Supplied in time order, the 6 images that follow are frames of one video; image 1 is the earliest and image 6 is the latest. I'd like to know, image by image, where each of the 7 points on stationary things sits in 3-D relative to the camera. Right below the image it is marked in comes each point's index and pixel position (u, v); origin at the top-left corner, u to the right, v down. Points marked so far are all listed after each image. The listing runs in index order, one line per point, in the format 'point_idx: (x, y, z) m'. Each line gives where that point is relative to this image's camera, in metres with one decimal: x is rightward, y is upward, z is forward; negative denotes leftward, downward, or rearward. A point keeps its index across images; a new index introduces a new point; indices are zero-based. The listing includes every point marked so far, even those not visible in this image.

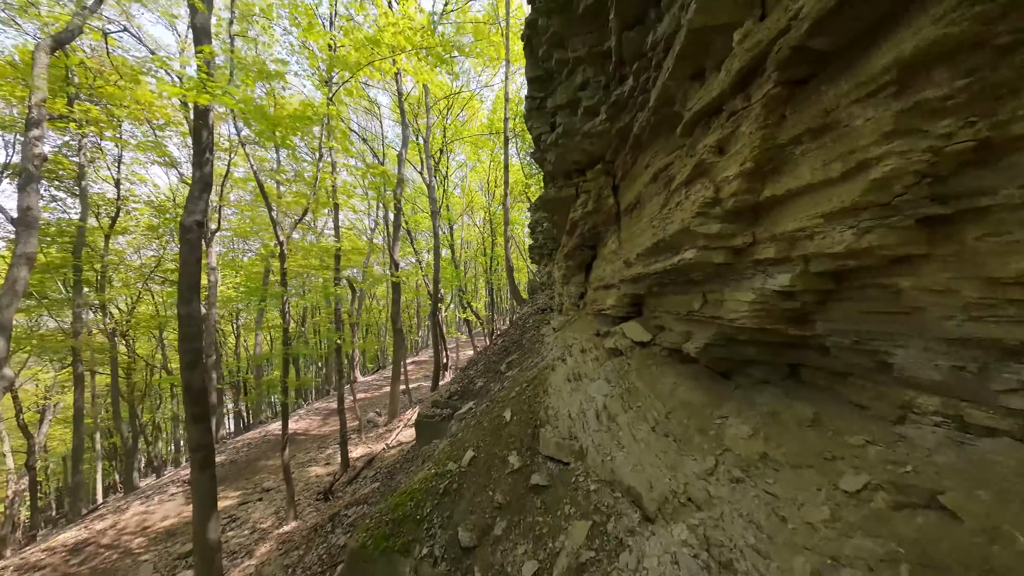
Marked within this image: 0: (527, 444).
0: (+0.2, -2.3, +4.4) m
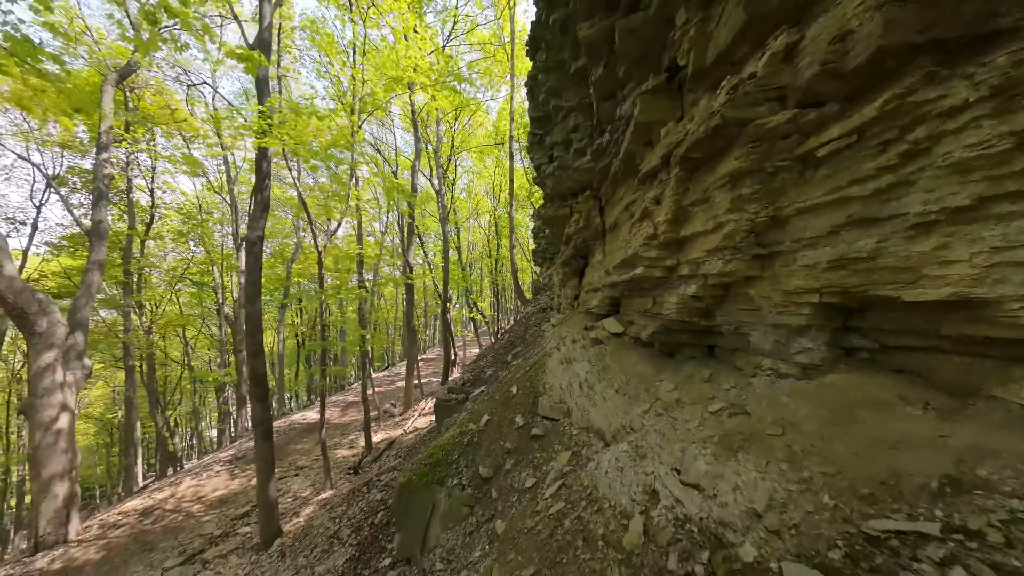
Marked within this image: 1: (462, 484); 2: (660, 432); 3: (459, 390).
0: (+0.3, -2.4, +5.8) m
1: (-0.9, -3.5, +5.4) m
2: (+1.7, -1.7, +3.5) m
3: (-1.8, -3.5, +10.4) m
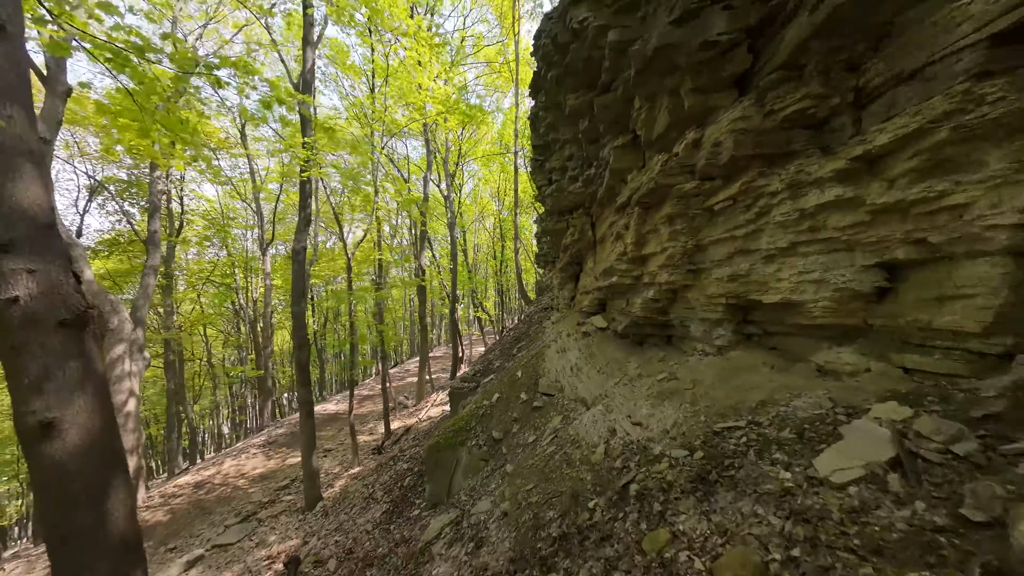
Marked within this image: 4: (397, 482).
0: (+0.5, -2.4, +7.3) m
1: (-0.8, -3.6, +6.9) m
2: (+1.8, -1.8, +5.0) m
3: (-1.6, -3.6, +11.9) m
4: (-3.5, -5.9, +9.1) m
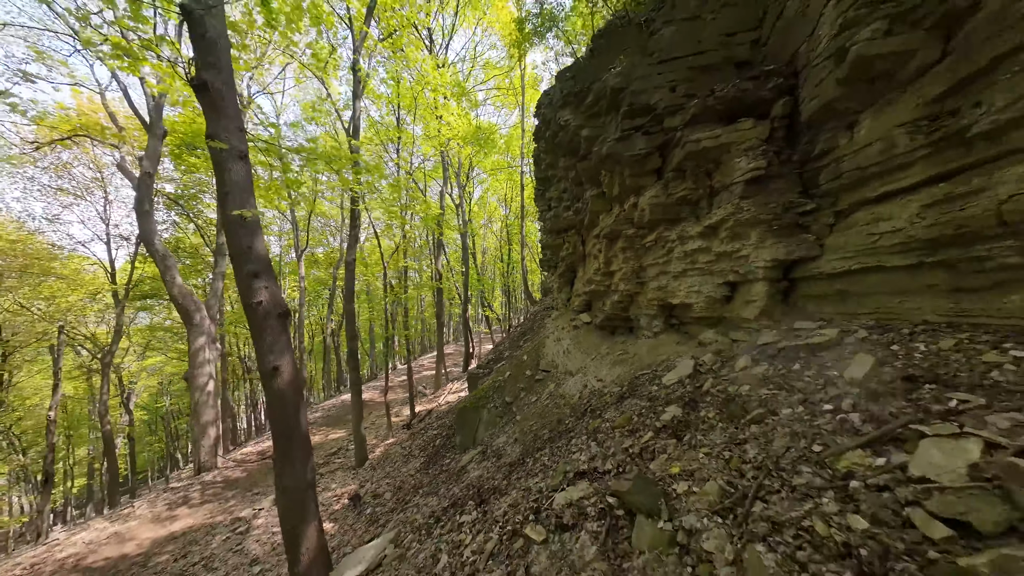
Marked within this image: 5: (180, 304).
0: (+0.7, -2.6, +9.8) m
1: (-0.5, -3.7, +9.4) m
2: (+2.0, -1.9, +7.5) m
3: (-1.3, -3.8, +14.4) m
4: (-3.2, -6.0, +11.7) m
5: (-15.8, -0.7, +14.2) m
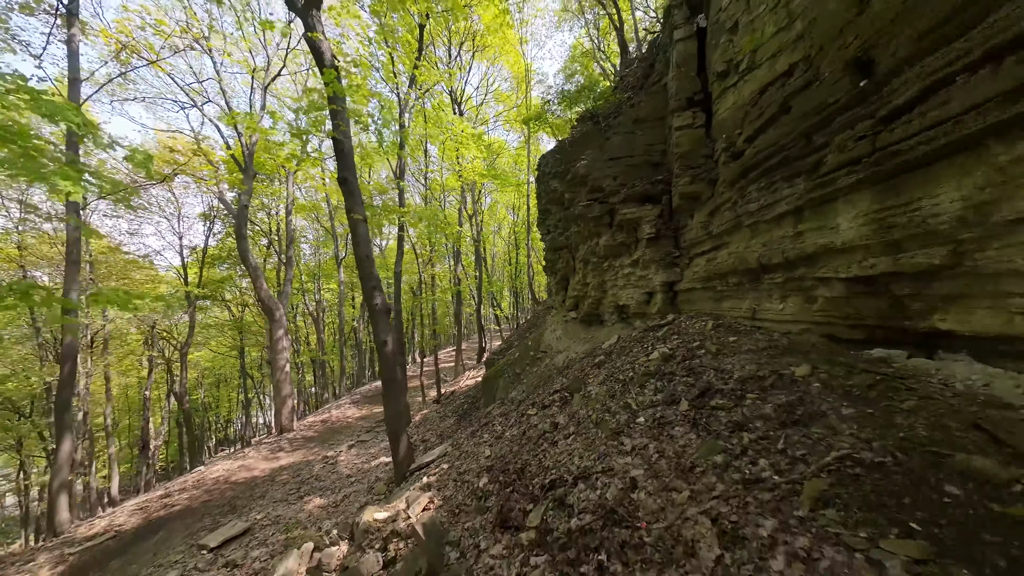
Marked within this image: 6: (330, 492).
0: (+1.1, -2.8, +13.8) m
1: (-0.1, -4.0, +13.4) m
2: (+2.4, -2.2, +11.4) m
3: (-0.8, -4.0, +18.5) m
4: (-2.8, -6.3, +15.7) m
5: (-15.3, -1.0, +18.5) m
6: (-6.9, -7.6, +11.2) m
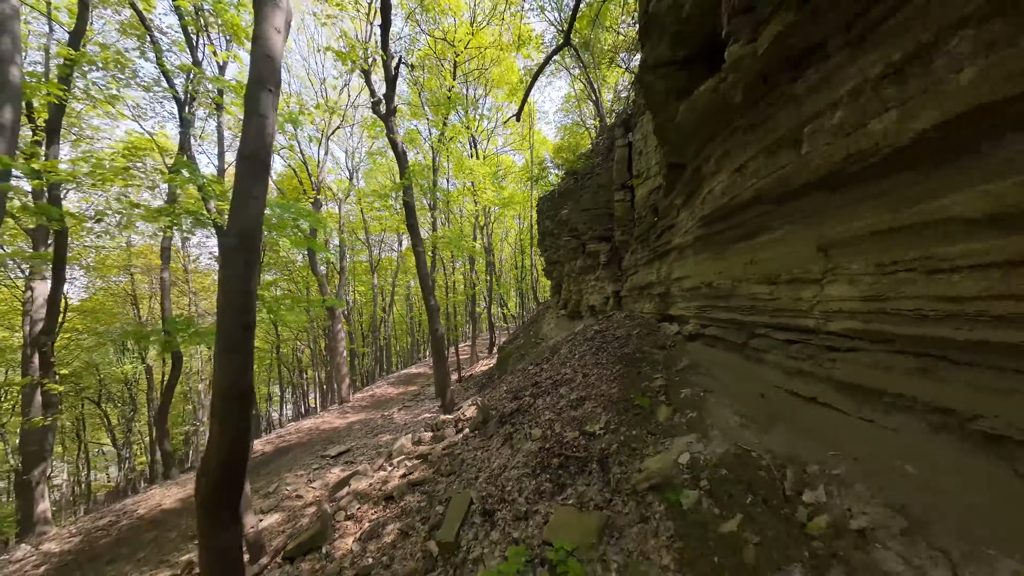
0: (+1.5, -3.1, +19.0) m
1: (+0.3, -4.3, +18.7) m
2: (+2.7, -2.5, +16.6) m
3: (-0.3, -4.3, +23.7) m
4: (-2.3, -6.6, +21.0) m
5: (-14.8, -1.3, +24.1) m
6: (-6.5, -7.9, +16.6) m
